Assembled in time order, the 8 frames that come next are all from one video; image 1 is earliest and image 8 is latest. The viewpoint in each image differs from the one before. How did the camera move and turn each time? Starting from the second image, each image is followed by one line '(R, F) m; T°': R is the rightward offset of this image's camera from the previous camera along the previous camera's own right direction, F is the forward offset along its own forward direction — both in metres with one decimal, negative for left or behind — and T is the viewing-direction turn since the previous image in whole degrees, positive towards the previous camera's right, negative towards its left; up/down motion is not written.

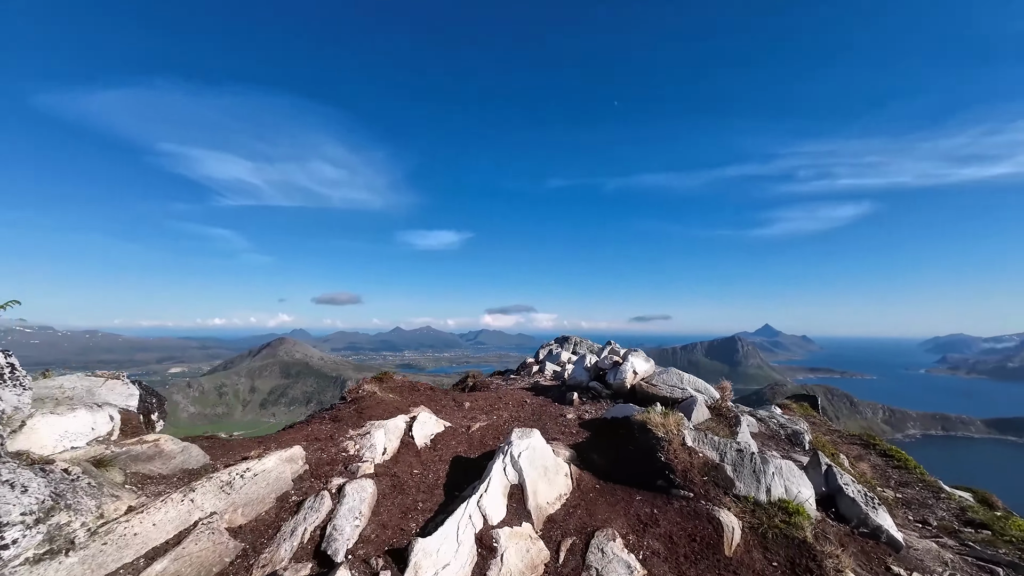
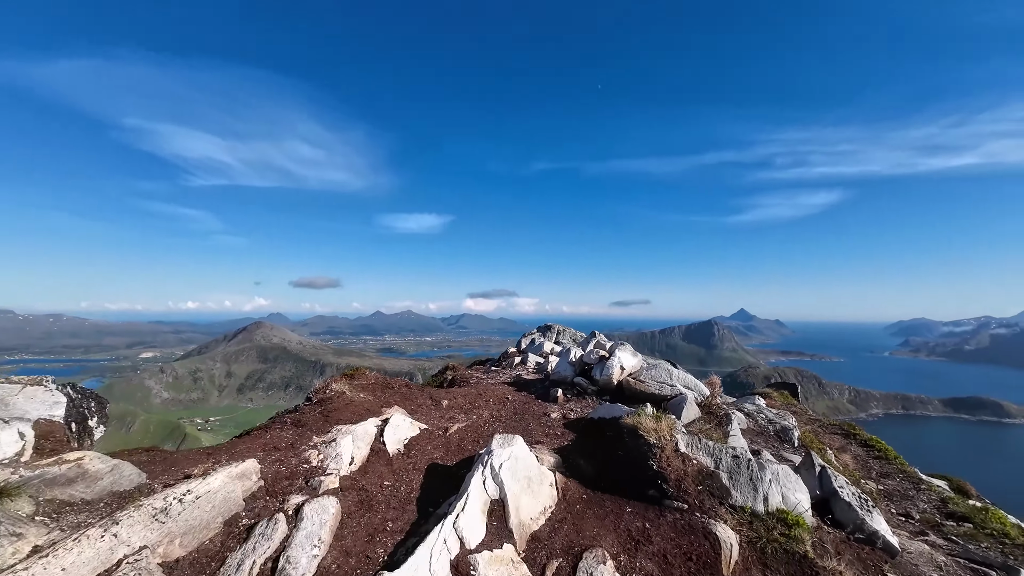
(0.0, +0.6) m; +2°
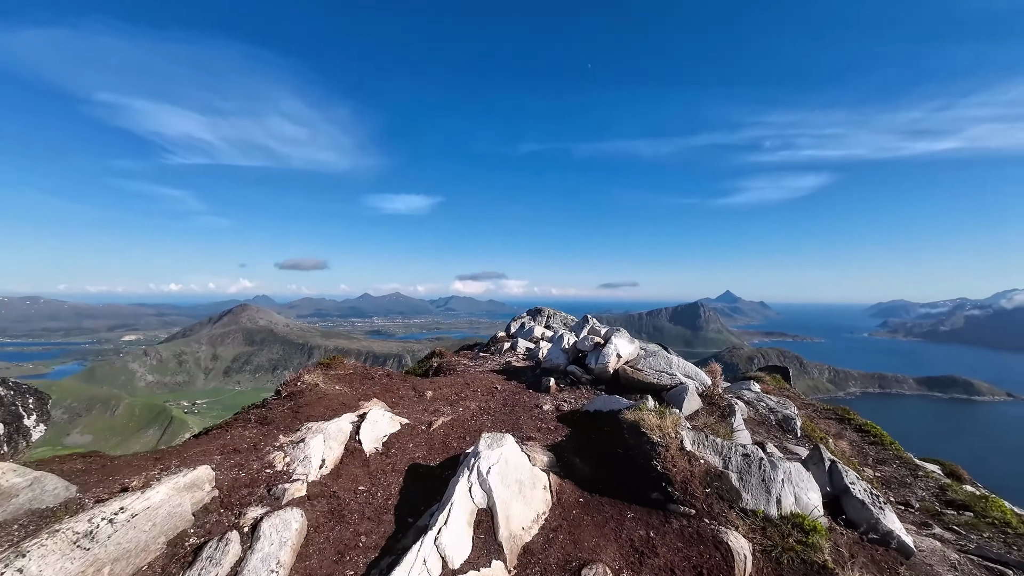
(0.0, +0.7) m; +1°
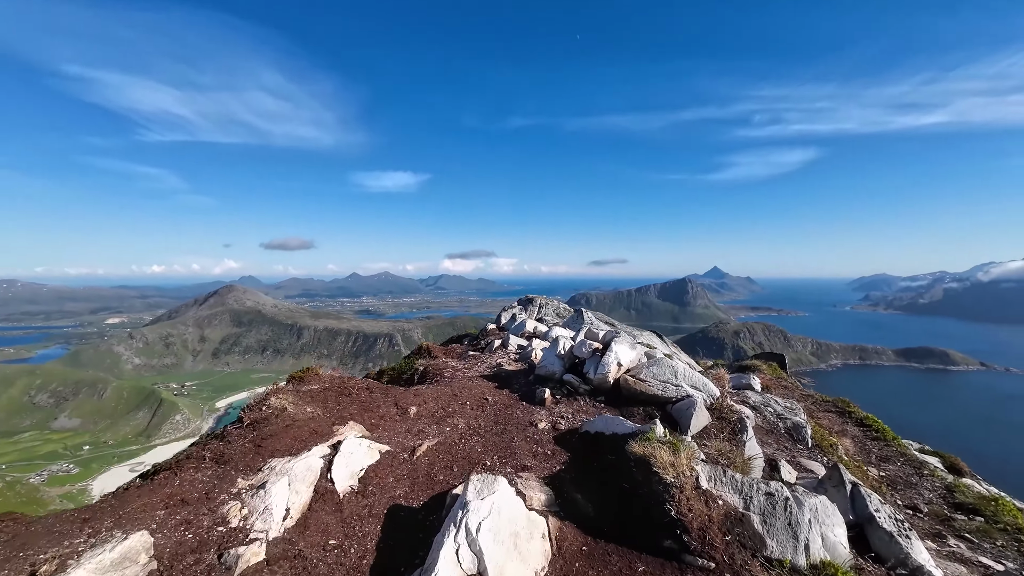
(0.0, +0.8) m; +1°
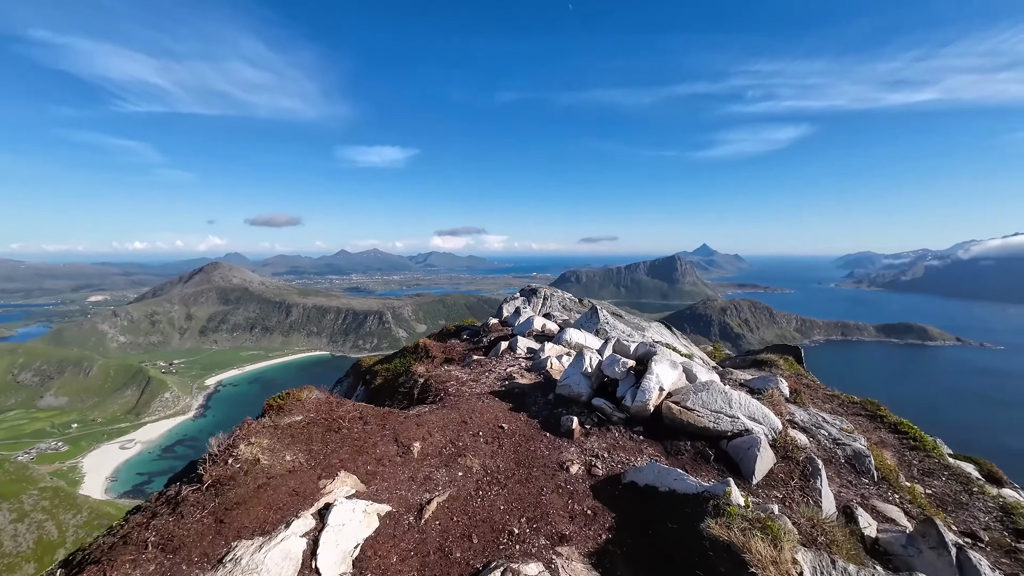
(-0.5, +1.3) m; +1°
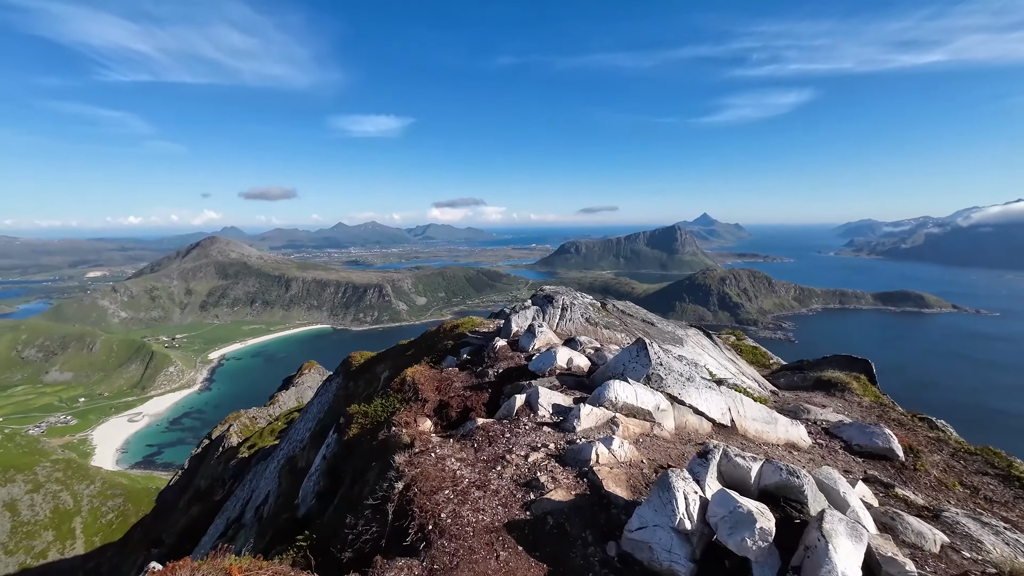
(-0.3, +3.3) m; 0°
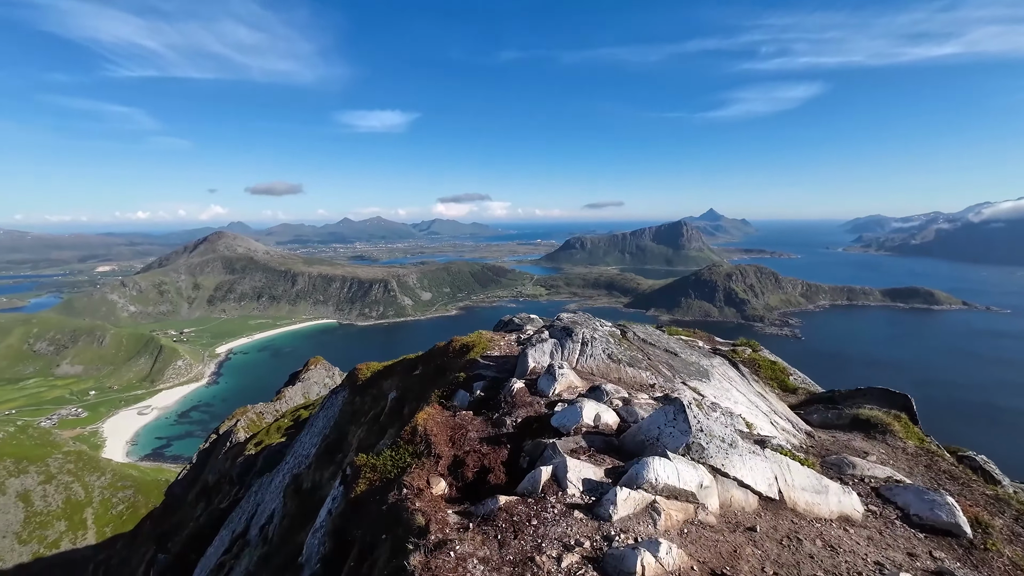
(-1.3, -4.0) m; -1°
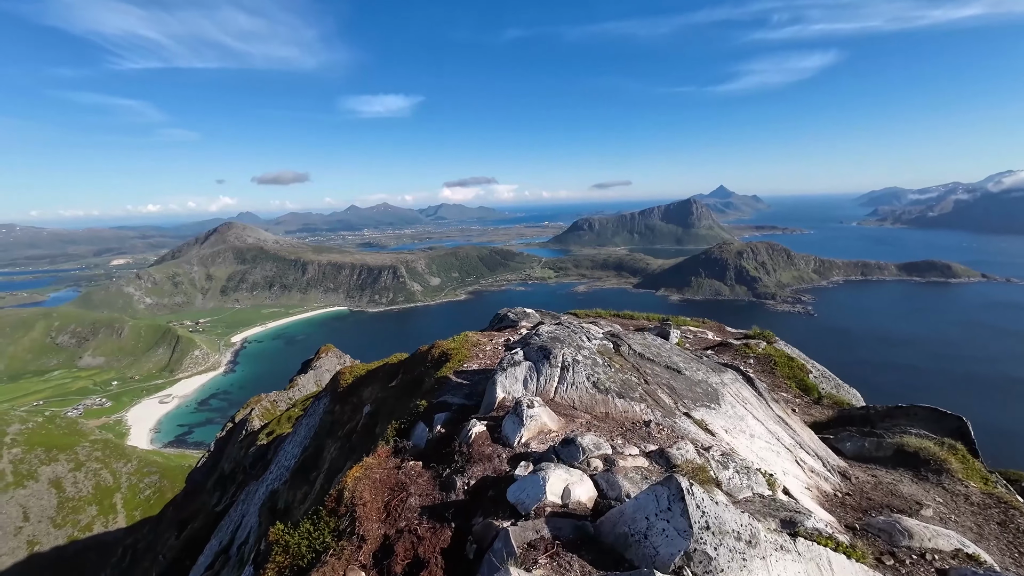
(+1.7, +3.1) m; -1°
